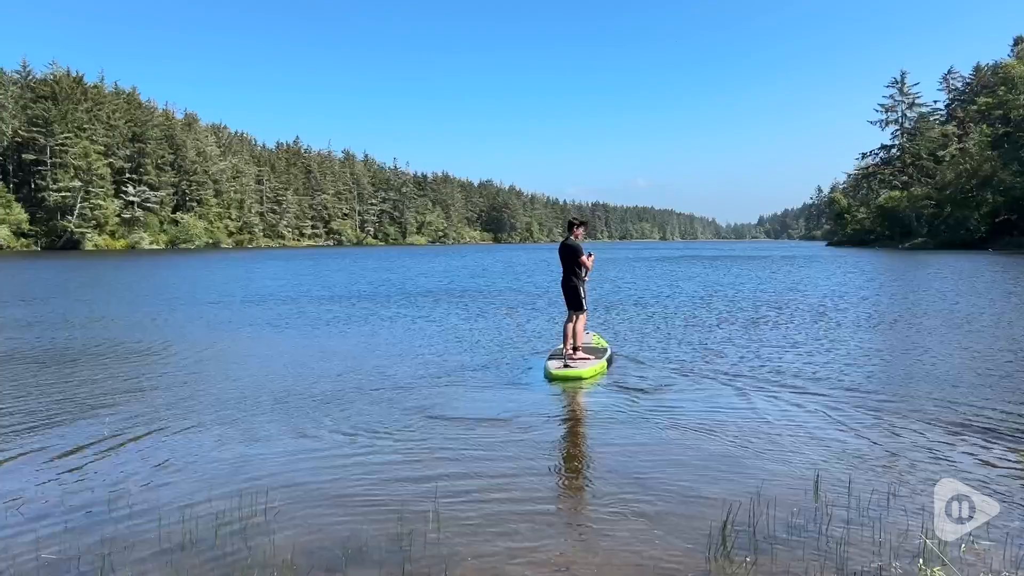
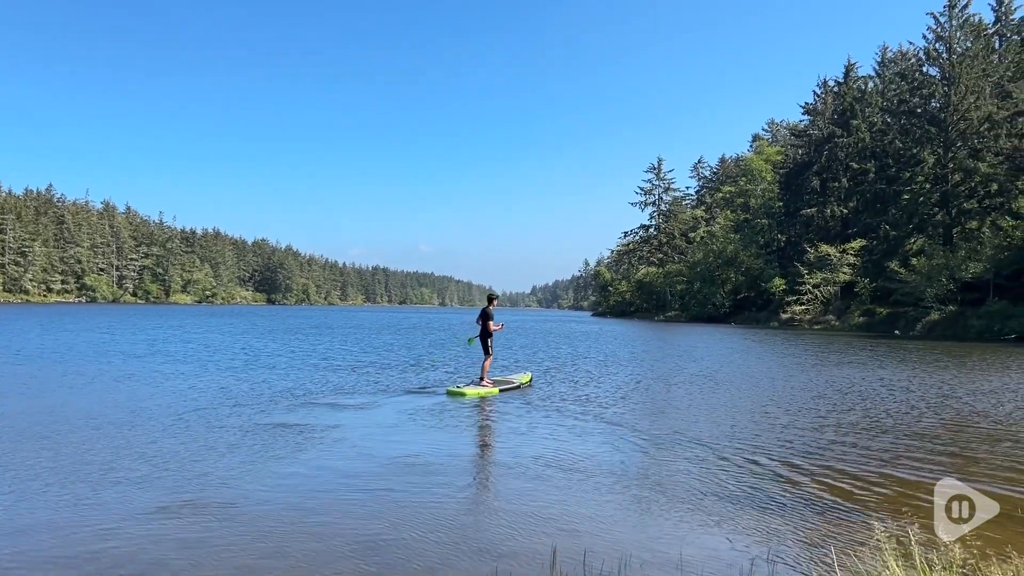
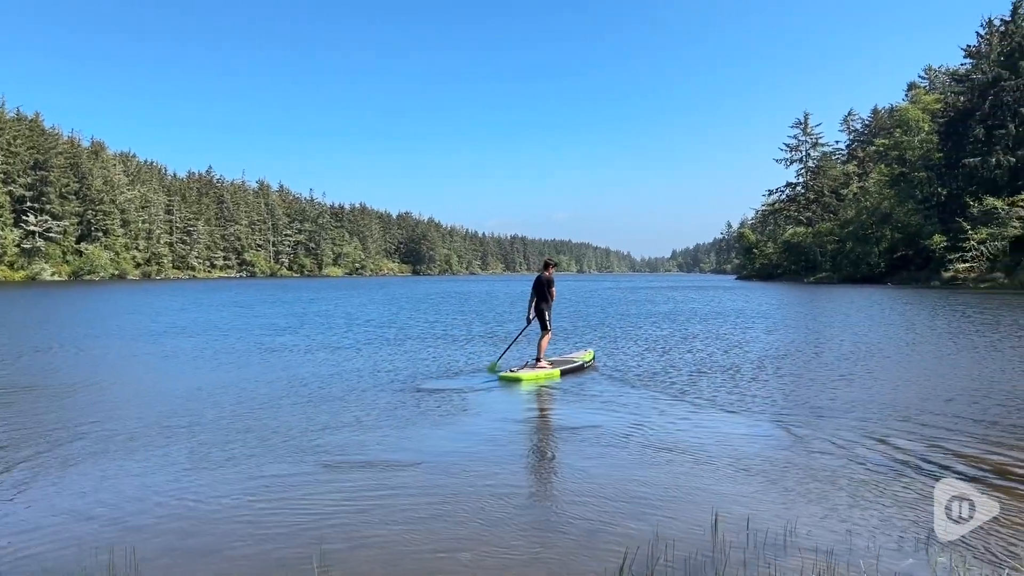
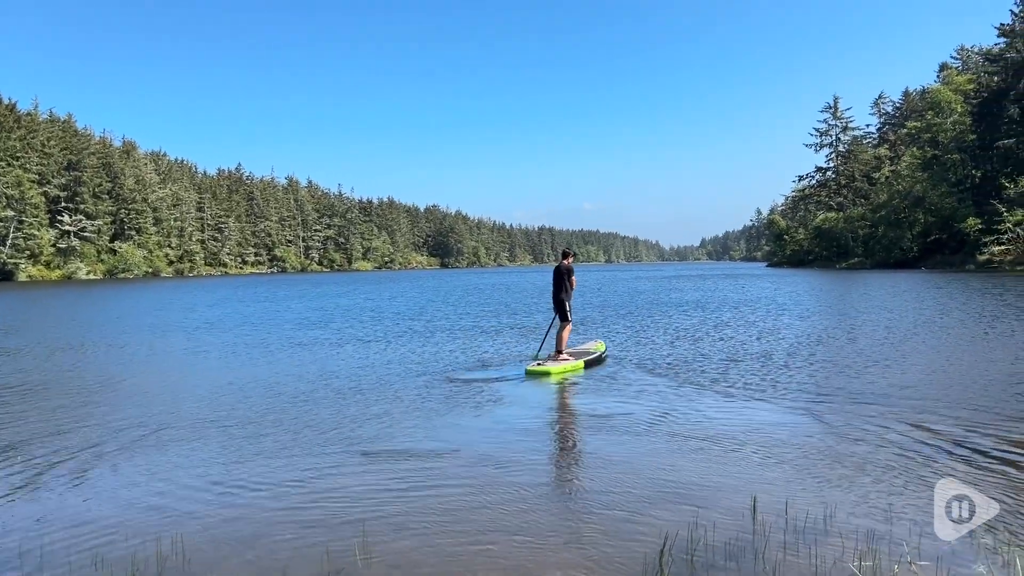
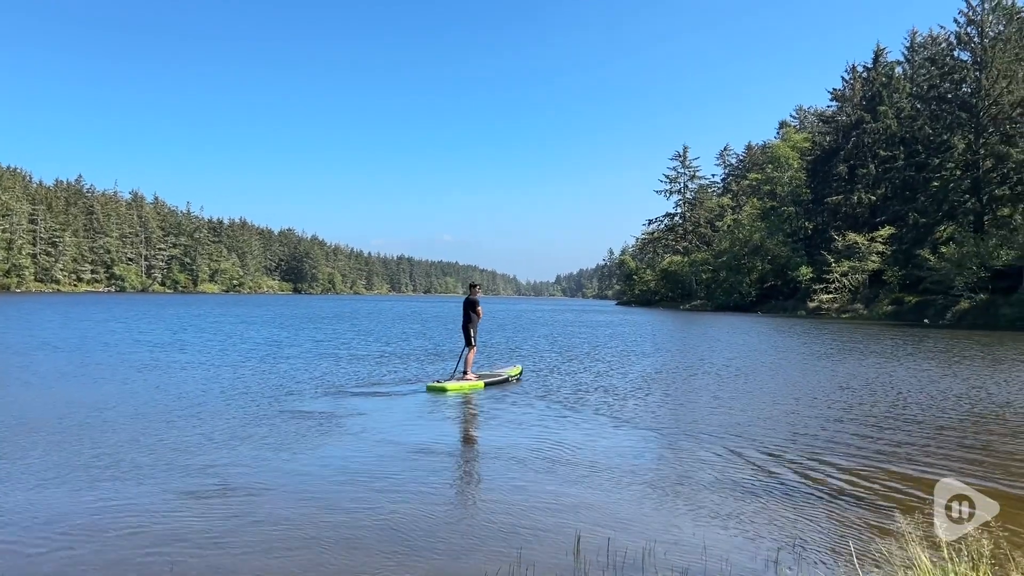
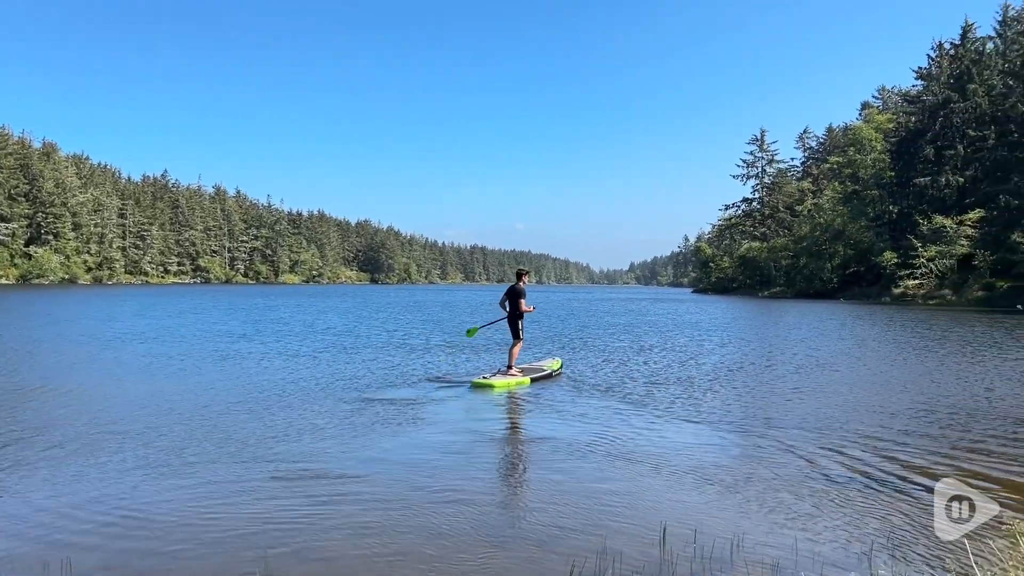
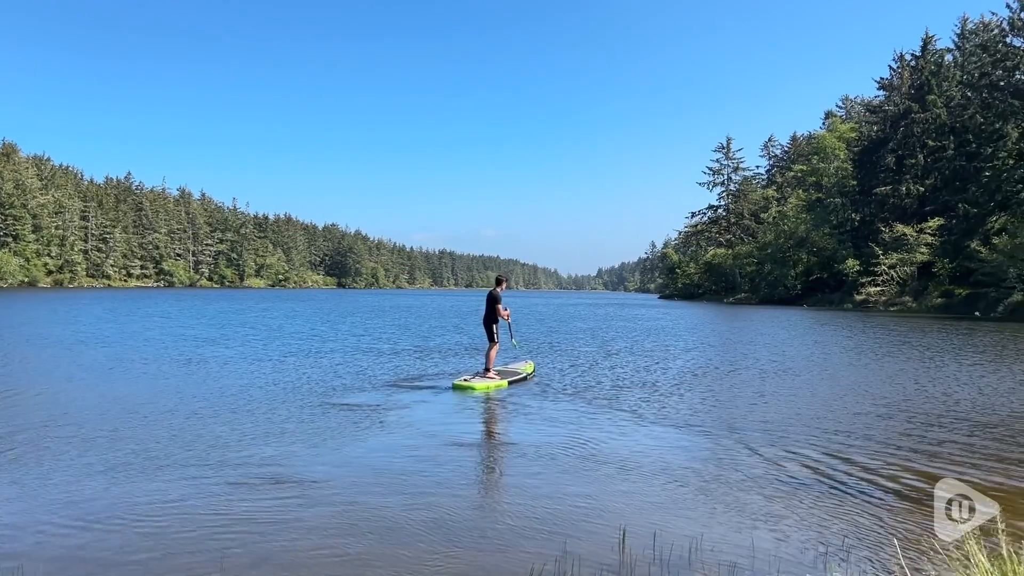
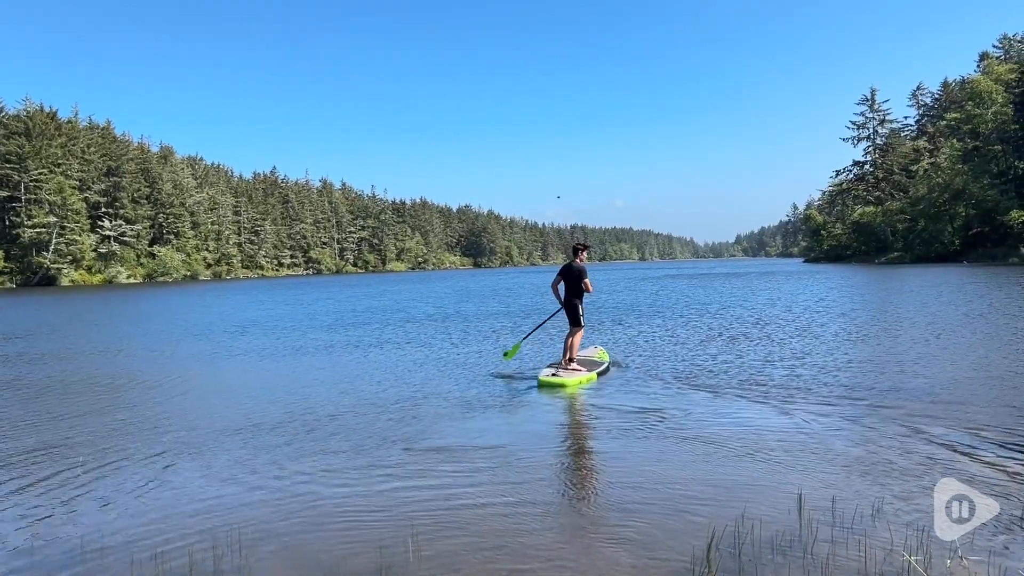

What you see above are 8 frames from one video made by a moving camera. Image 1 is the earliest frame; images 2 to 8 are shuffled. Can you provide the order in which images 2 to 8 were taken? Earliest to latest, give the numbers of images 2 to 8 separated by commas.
8, 4, 3, 6, 7, 5, 2
